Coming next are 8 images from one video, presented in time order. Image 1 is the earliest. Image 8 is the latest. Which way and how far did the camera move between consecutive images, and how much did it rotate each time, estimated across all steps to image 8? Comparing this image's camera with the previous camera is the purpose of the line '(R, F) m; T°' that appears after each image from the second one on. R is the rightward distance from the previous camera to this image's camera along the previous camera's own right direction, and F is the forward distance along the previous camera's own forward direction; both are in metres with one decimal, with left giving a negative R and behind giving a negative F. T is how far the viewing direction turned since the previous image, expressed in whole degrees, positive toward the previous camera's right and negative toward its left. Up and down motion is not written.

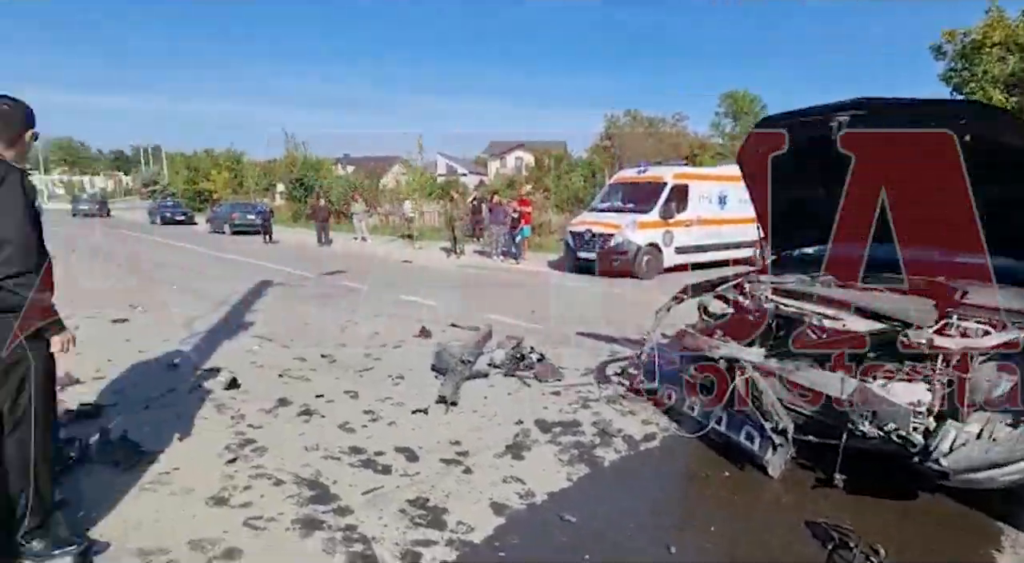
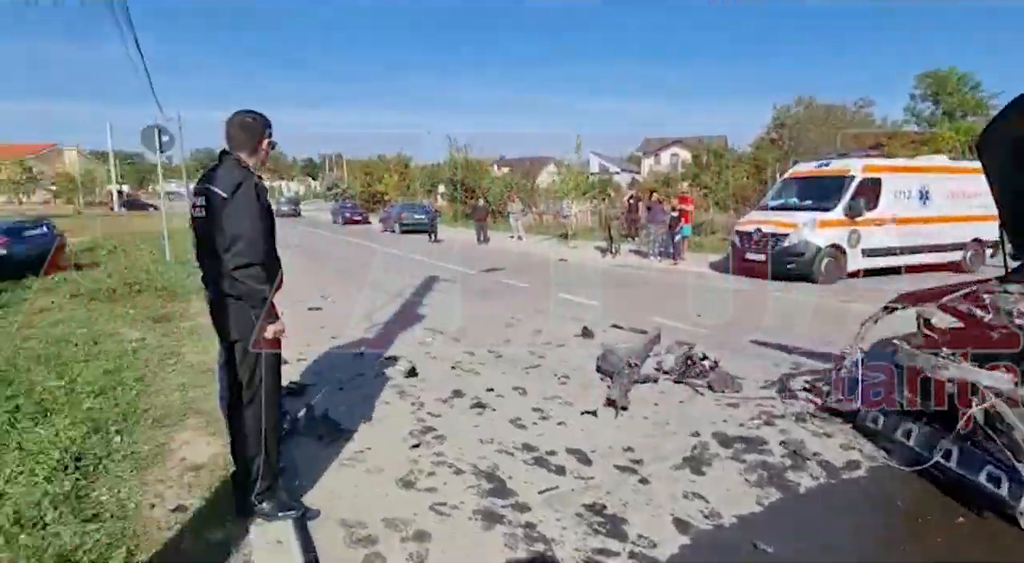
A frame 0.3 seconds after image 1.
(-0.2, +0.1) m; -15°
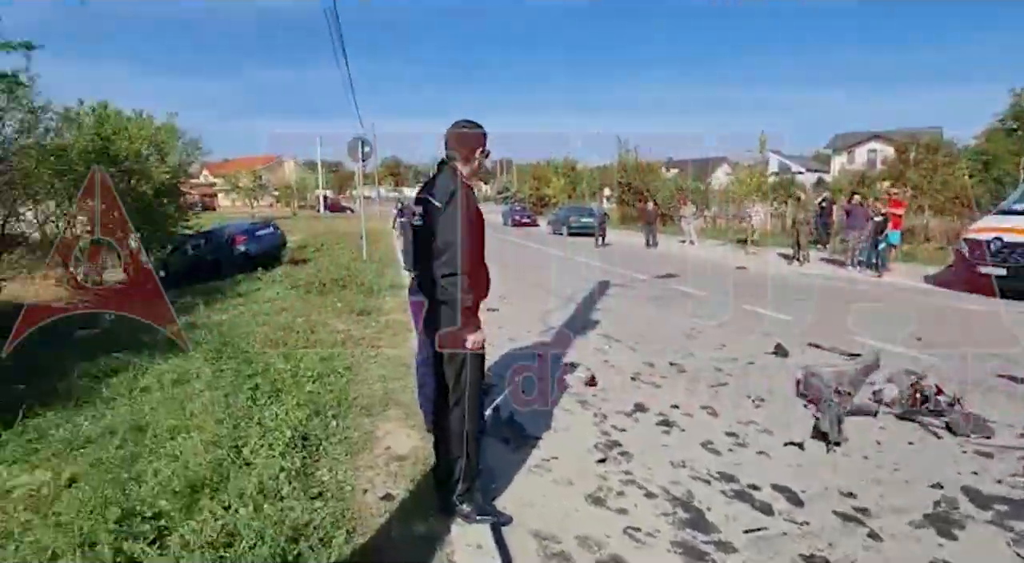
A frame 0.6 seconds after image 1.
(-0.2, +0.1) m; -16°
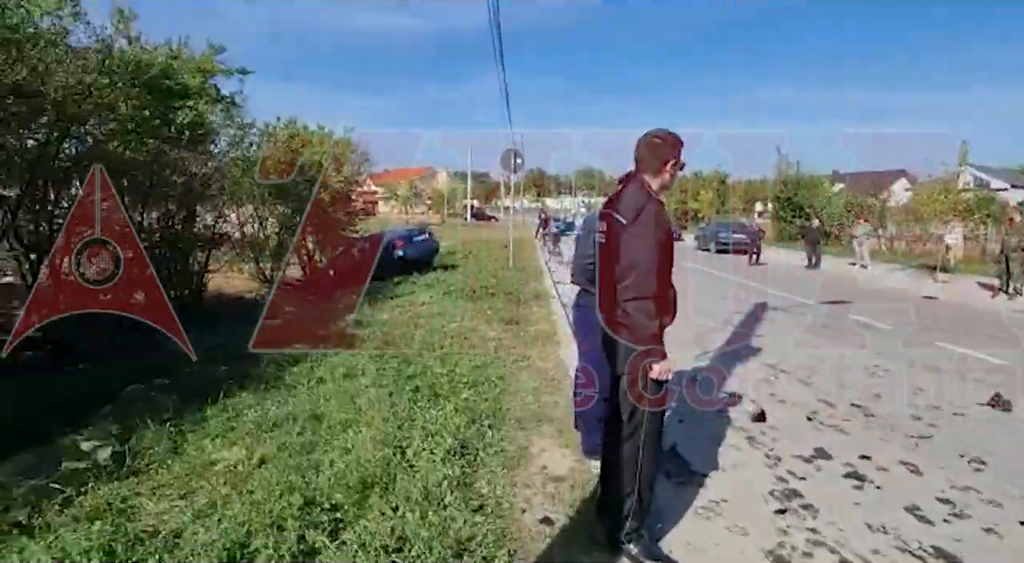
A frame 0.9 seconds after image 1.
(-0.2, +0.1) m; -14°
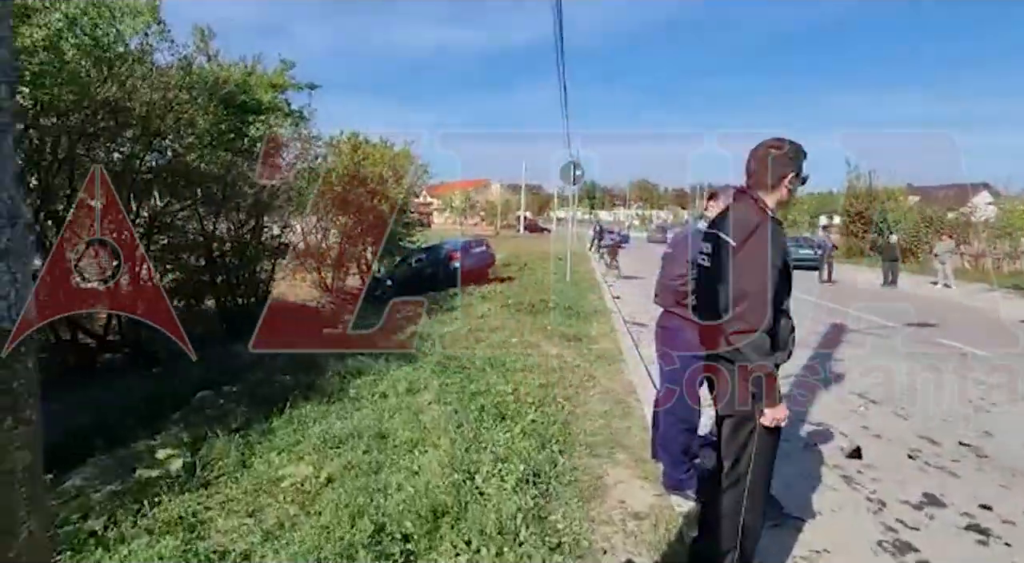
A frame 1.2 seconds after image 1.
(-0.2, +0.2) m; -5°
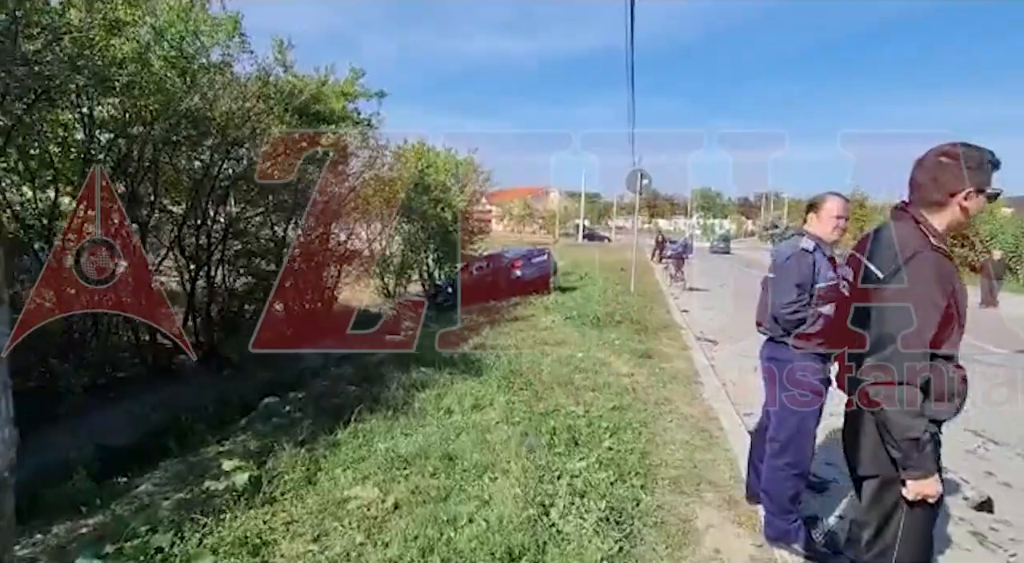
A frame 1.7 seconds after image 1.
(-0.2, +0.3) m; -6°
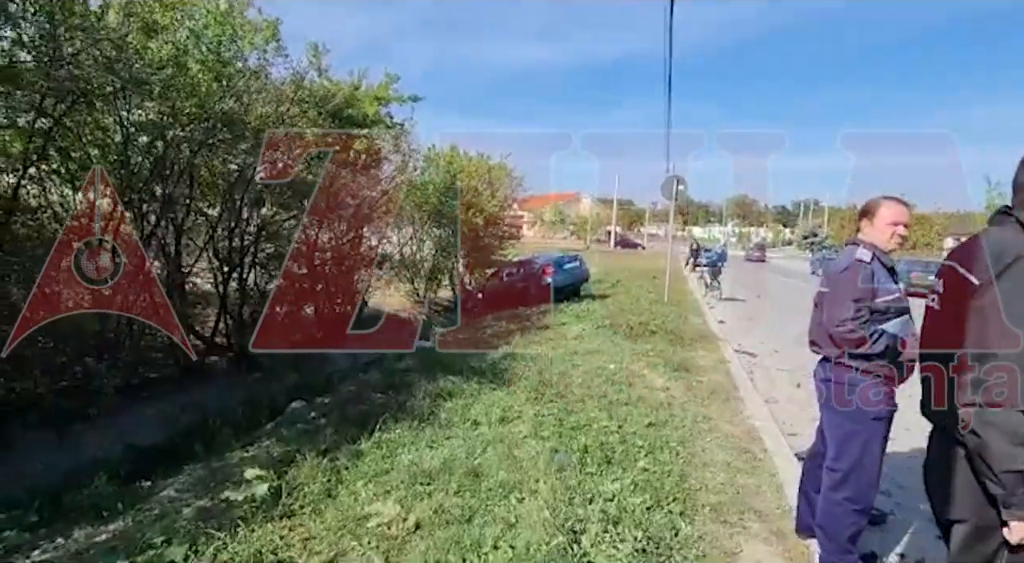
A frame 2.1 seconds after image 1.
(0.0, +0.2) m; -3°
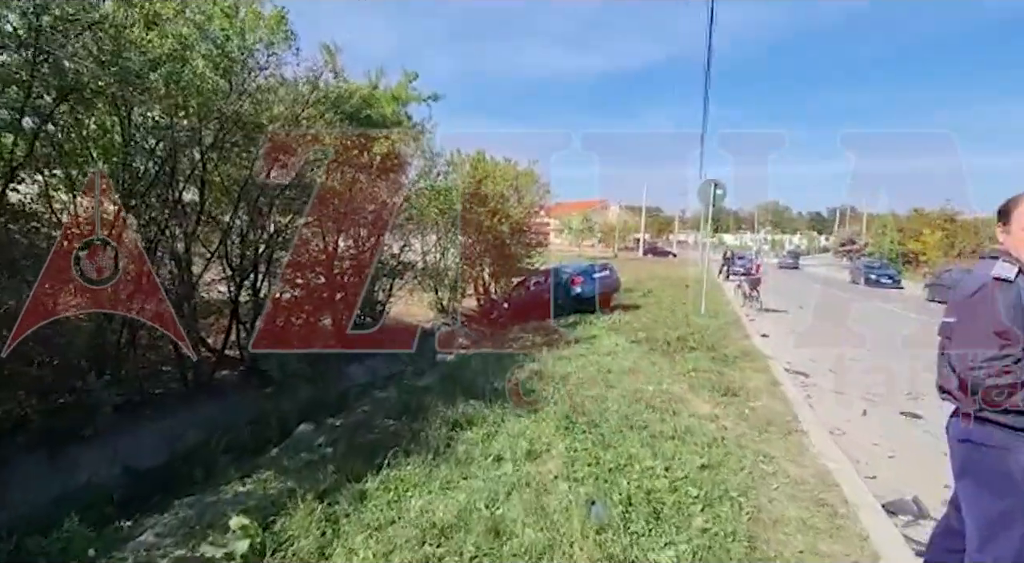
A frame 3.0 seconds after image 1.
(0.0, +0.7) m; -3°
